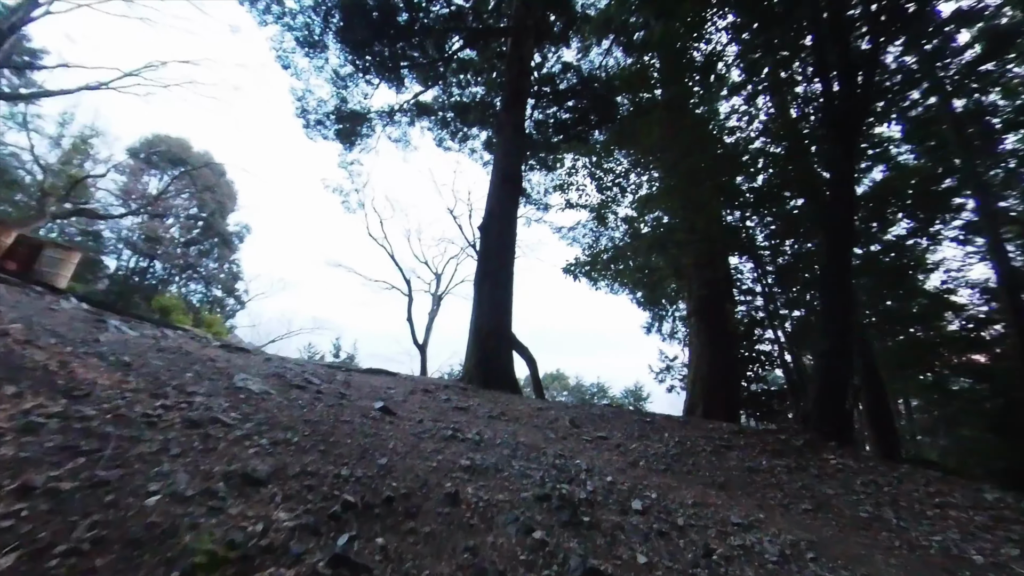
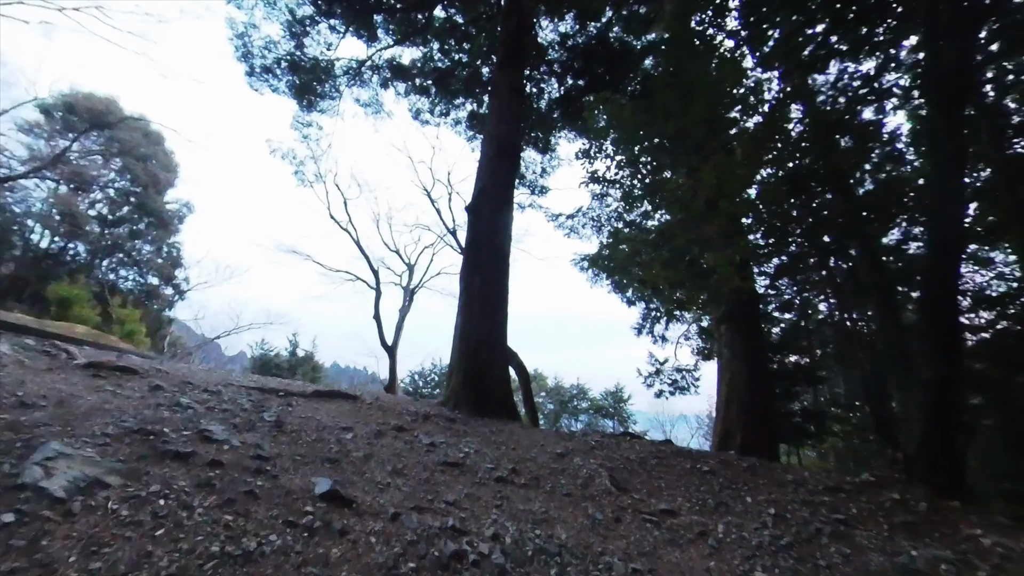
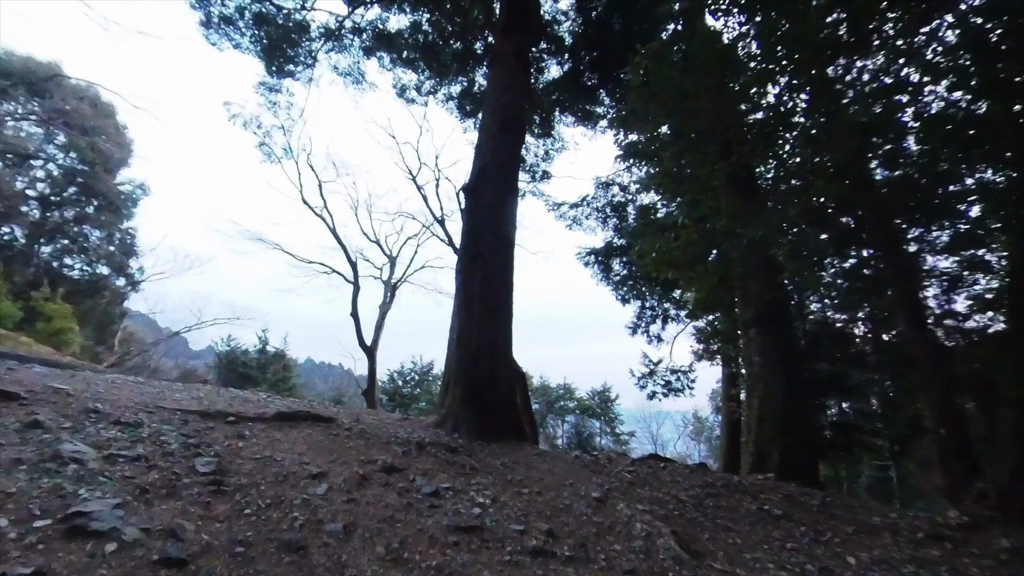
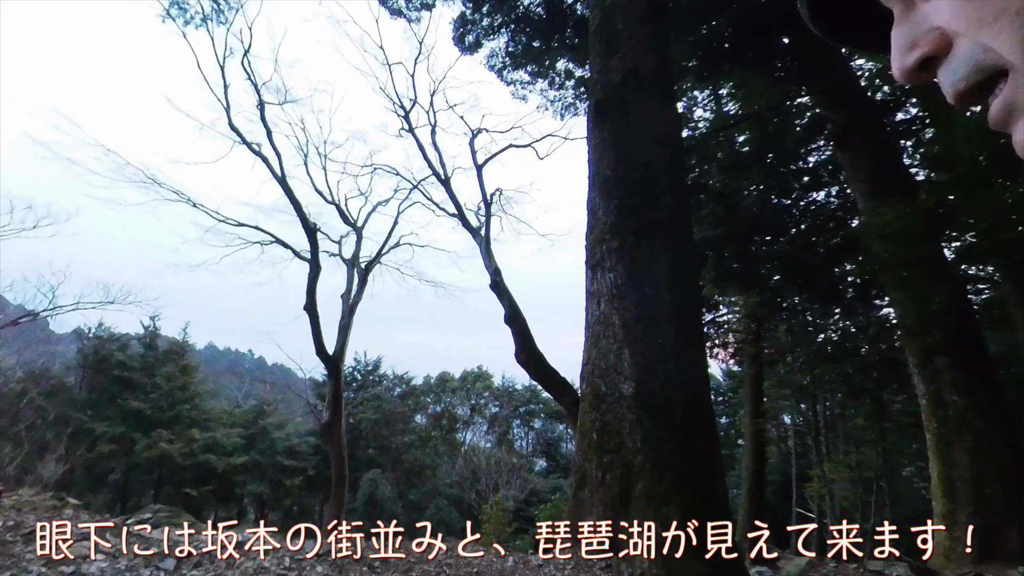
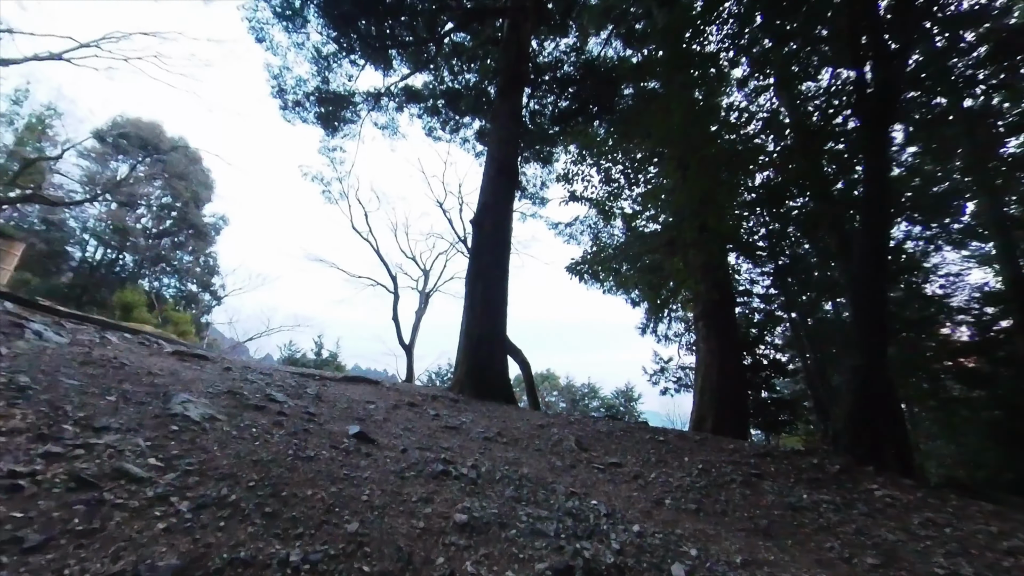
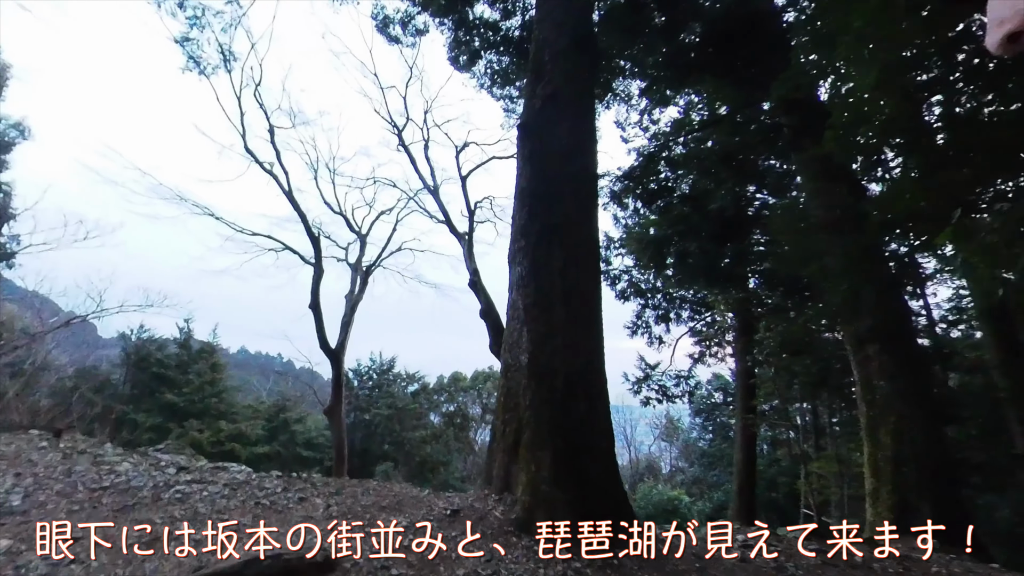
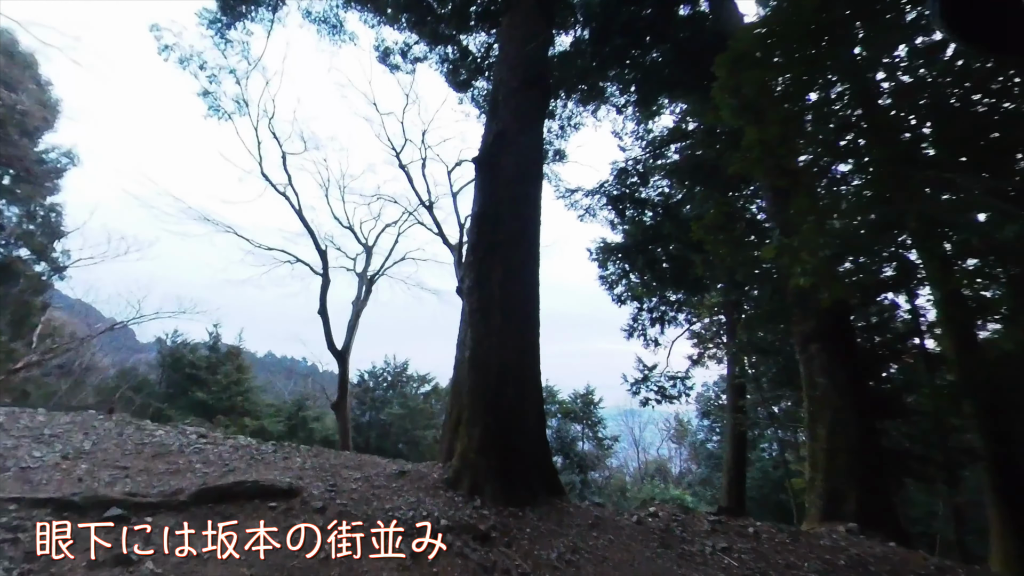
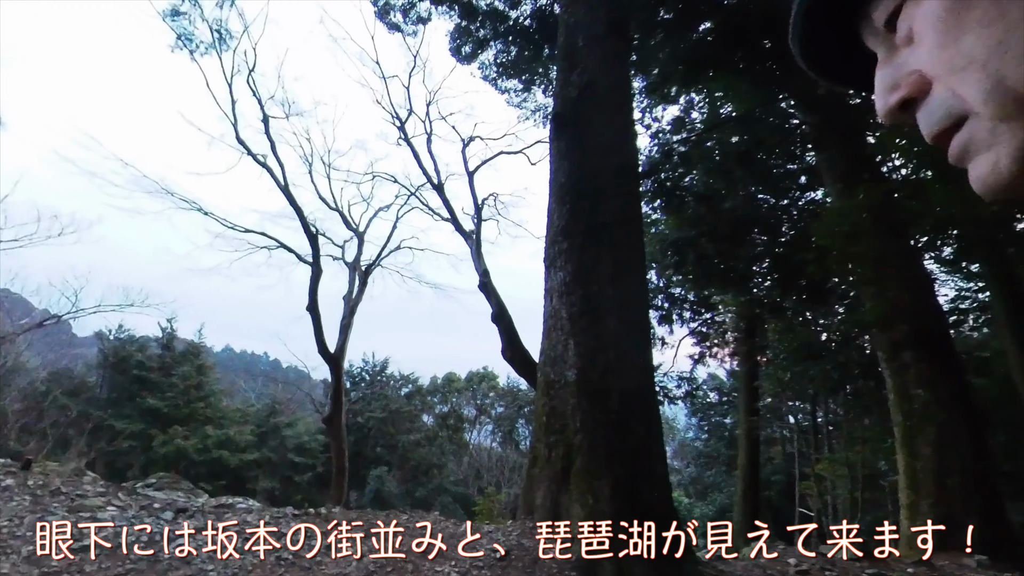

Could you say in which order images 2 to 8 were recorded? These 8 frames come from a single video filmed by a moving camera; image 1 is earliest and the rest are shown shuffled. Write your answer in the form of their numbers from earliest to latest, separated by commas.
5, 2, 3, 7, 6, 8, 4
